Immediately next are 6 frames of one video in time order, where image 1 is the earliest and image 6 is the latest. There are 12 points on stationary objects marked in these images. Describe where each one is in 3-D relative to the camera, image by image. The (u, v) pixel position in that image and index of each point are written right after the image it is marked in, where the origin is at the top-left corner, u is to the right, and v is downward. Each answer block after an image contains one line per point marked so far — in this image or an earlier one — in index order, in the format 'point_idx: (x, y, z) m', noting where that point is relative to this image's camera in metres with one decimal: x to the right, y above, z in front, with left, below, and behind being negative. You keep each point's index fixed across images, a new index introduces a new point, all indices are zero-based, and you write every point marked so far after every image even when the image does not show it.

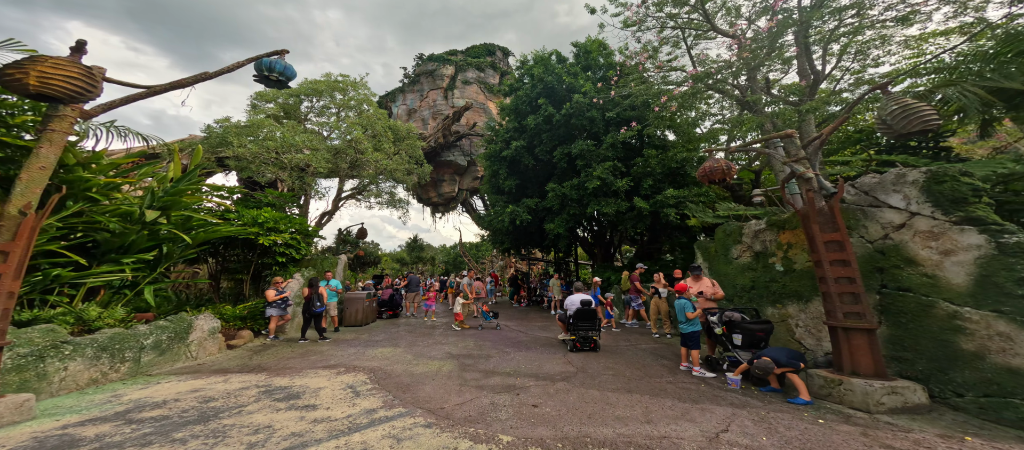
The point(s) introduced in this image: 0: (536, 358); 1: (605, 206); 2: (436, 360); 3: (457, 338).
0: (+0.4, -2.3, +6.1) m
1: (+2.9, +0.6, +10.6) m
2: (-1.4, -2.4, +6.1) m
3: (-1.3, -2.7, +8.1) m
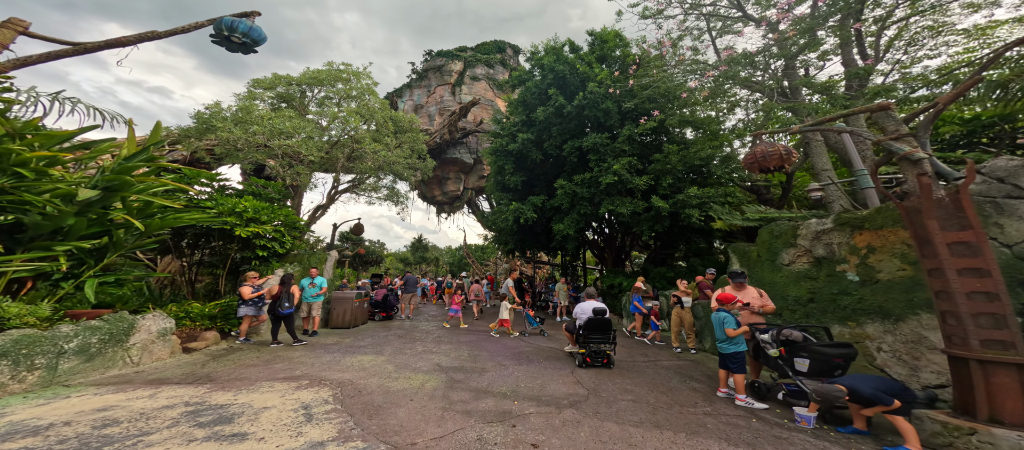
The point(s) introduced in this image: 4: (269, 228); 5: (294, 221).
0: (+0.4, -2.2, +5.1) m
1: (+3.0, +0.6, +9.6) m
2: (-1.4, -2.2, +5.2) m
3: (-1.3, -2.6, +7.2) m
4: (-5.8, -0.1, +8.2) m
5: (-5.7, +0.1, +8.9) m
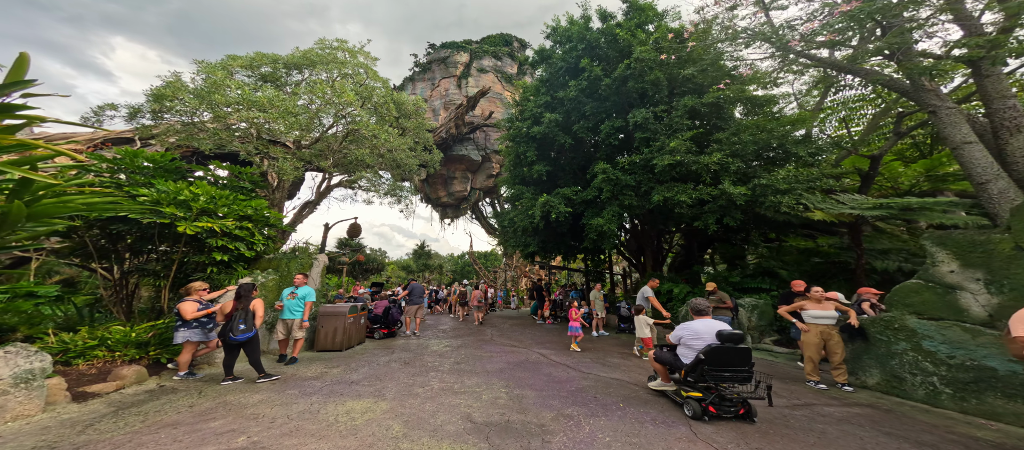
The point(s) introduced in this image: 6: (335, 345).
0: (+1.2, -2.0, +3.1) m
1: (+3.7, +0.7, +7.7) m
2: (-0.6, -2.0, +3.2) m
3: (-0.5, -2.4, +5.2) m
4: (-5.1, +0.1, +6.2) m
5: (-5.0, +0.2, +7.0) m
6: (-3.9, -2.6, +7.5) m
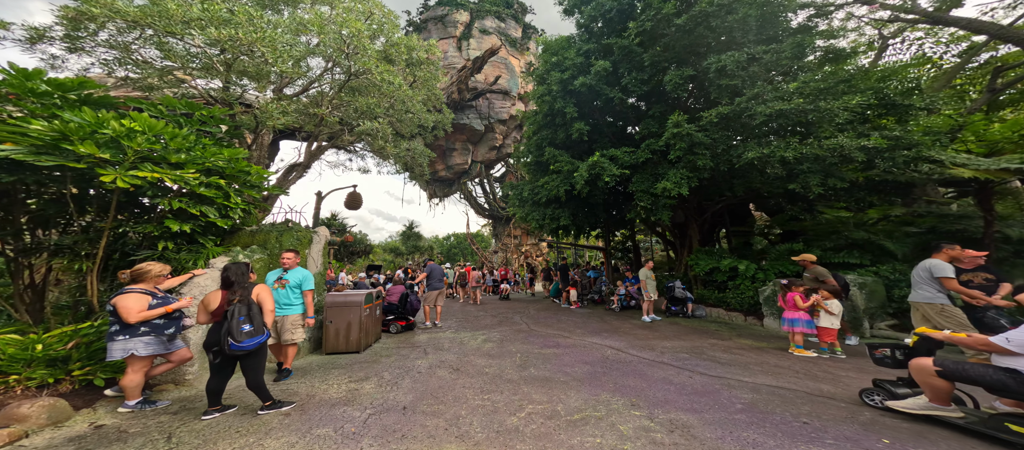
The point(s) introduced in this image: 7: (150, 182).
0: (+2.6, -1.5, +1.7) m
1: (+4.8, +1.4, +6.2) m
2: (+0.8, -1.6, +1.6) m
3: (+0.8, -1.9, +3.6) m
4: (-3.8, +0.6, +4.2) m
5: (-3.8, +0.8, +4.9) m
6: (-2.7, -2.0, +5.7) m
7: (-4.3, +0.5, +4.1) m
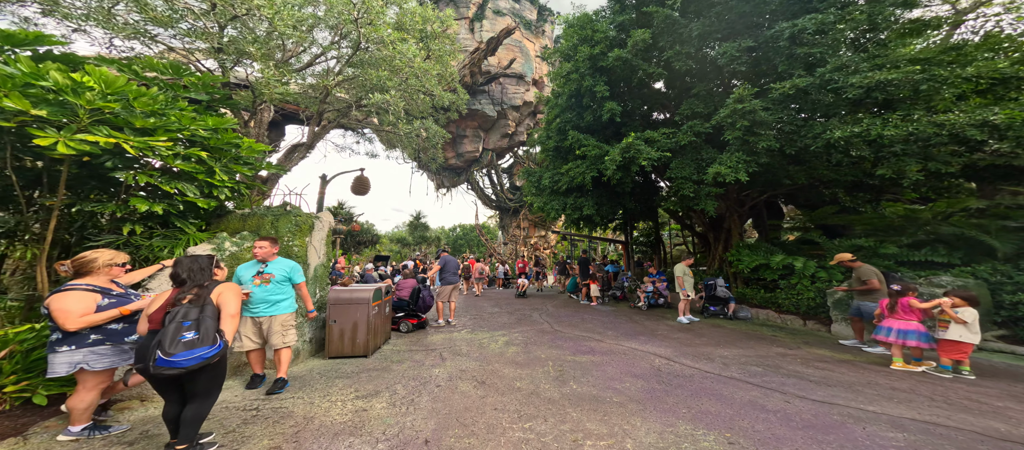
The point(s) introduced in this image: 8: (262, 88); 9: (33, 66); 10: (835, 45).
0: (+3.0, -1.4, +0.8) m
1: (+5.4, +1.6, +5.2) m
2: (+1.2, -1.4, +0.7) m
3: (+1.3, -1.7, +2.7) m
4: (-3.3, +0.8, +3.4) m
5: (-3.3, +1.0, +4.1) m
6: (-2.2, -1.8, +4.9) m
7: (-3.8, +0.7, +3.2) m
8: (-5.1, +2.7, +7.0) m
9: (-4.1, +1.4, +2.9) m
10: (+5.4, +3.2, +5.8) m
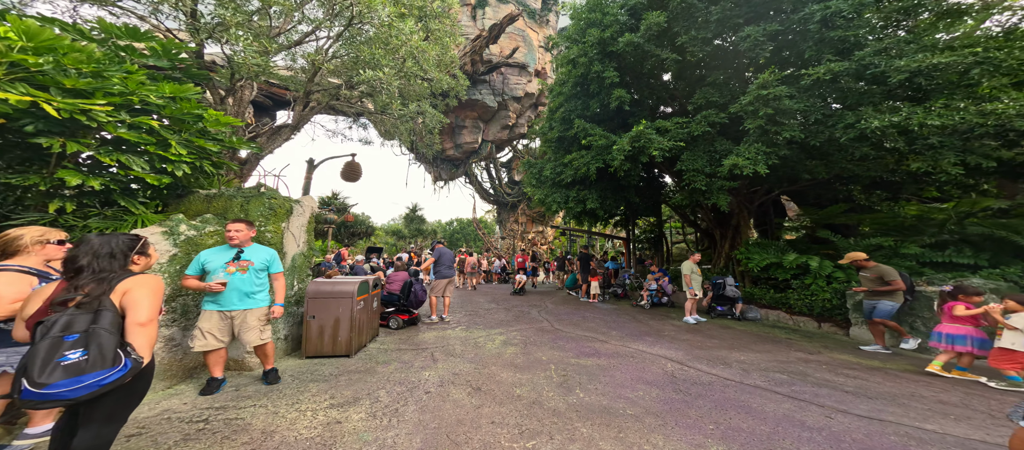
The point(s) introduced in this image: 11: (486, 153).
0: (+3.1, -1.4, +0.3) m
1: (+5.4, +1.6, +4.8) m
2: (+1.3, -1.4, +0.3) m
3: (+1.3, -1.6, +2.3) m
4: (-3.3, +1.0, +2.9) m
5: (-3.2, +1.2, +3.6) m
6: (-2.3, -1.6, +4.4) m
7: (-3.7, +0.9, +2.7) m
8: (-5.1, +3.0, +6.4) m
9: (-4.0, +1.6, +2.4) m
10: (+5.5, +3.2, +5.4) m
11: (-1.6, +4.0, +19.5) m
